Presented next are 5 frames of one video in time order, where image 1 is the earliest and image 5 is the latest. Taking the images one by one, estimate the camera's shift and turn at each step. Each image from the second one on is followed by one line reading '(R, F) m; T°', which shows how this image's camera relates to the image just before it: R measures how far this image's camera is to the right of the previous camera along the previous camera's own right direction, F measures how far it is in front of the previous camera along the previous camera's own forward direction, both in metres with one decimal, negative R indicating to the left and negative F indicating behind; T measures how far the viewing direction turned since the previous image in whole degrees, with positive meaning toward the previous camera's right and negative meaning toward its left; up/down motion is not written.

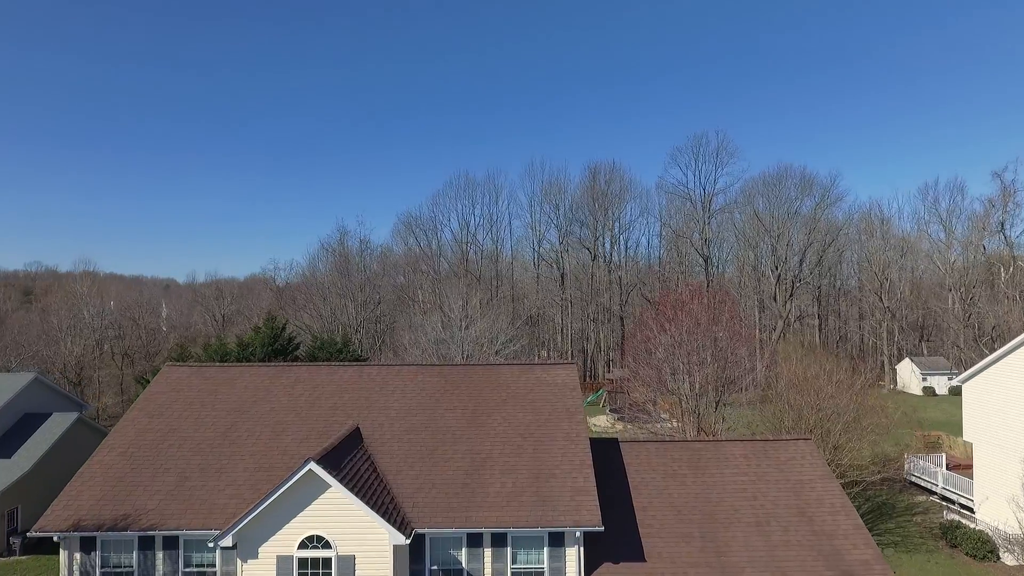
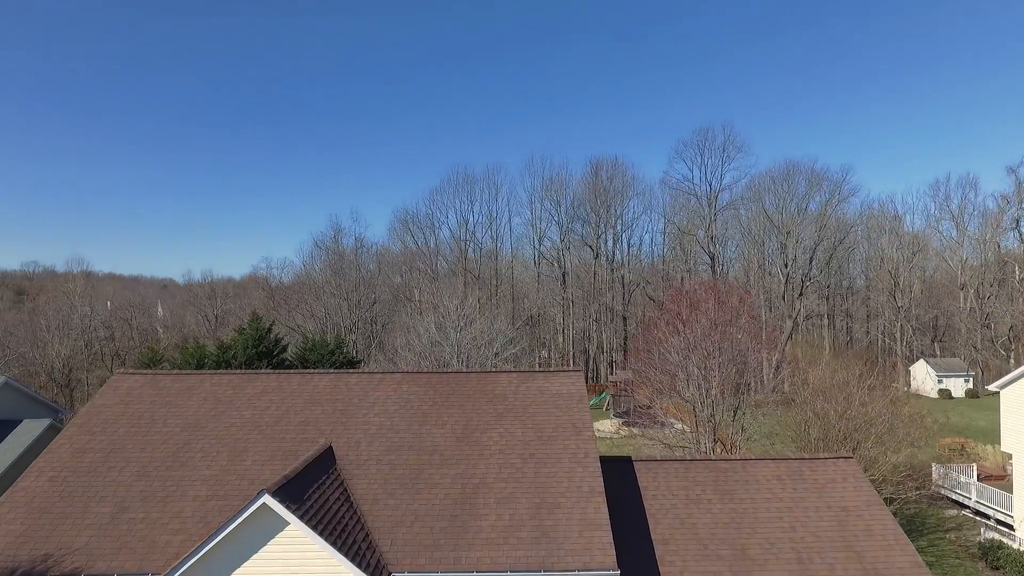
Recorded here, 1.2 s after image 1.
(+0.1, +1.7) m; 0°
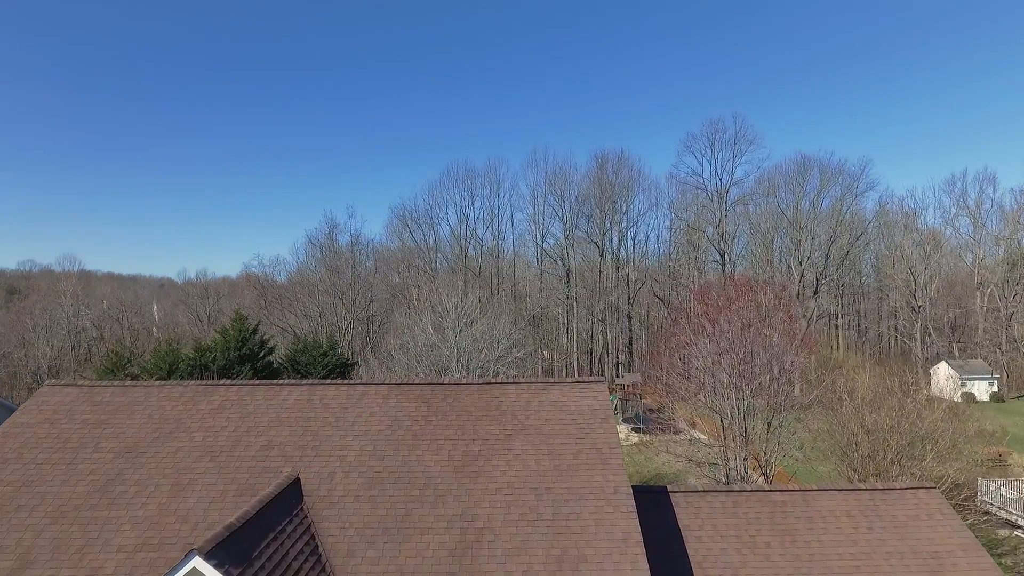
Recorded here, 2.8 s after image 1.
(-0.2, +2.1) m; 0°
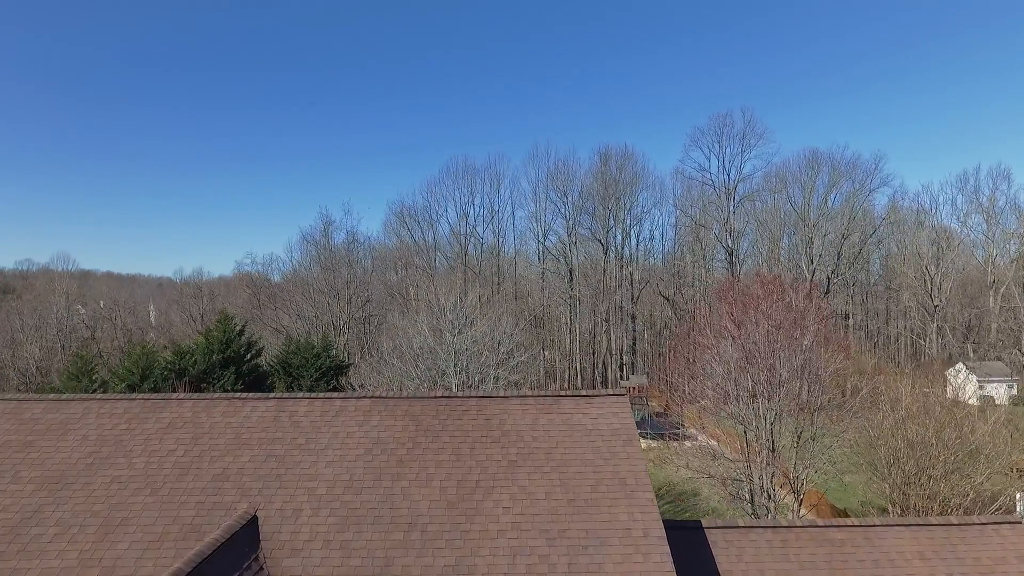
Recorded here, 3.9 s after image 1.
(-0.1, +1.6) m; 0°
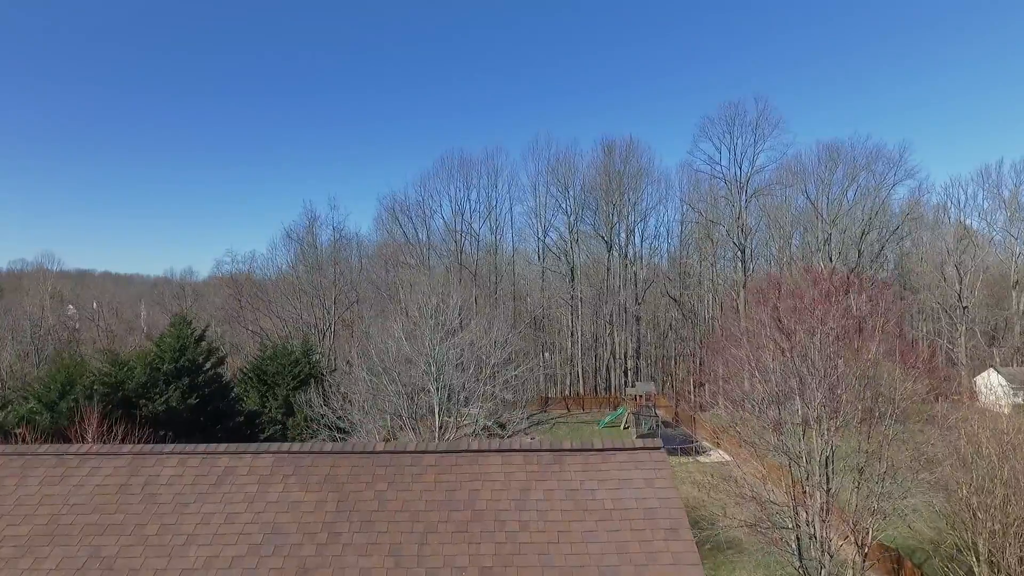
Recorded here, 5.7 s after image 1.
(+0.2, +3.0) m; 0°
